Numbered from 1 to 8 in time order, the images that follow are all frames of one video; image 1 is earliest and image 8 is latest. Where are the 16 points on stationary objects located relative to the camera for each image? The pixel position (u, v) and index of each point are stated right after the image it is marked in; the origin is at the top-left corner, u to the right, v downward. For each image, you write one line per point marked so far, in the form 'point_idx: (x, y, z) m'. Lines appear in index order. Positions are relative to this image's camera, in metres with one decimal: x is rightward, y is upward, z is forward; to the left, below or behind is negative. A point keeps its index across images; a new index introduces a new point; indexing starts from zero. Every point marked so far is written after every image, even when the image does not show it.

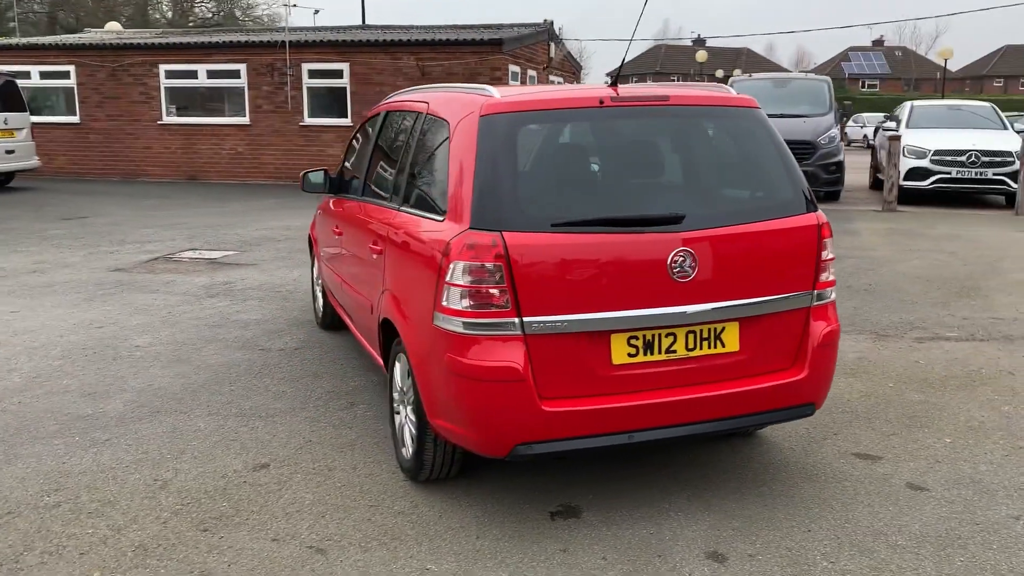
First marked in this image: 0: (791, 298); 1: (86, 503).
0: (+1.1, 0.0, +3.4) m
1: (-1.7, -0.9, +3.6) m
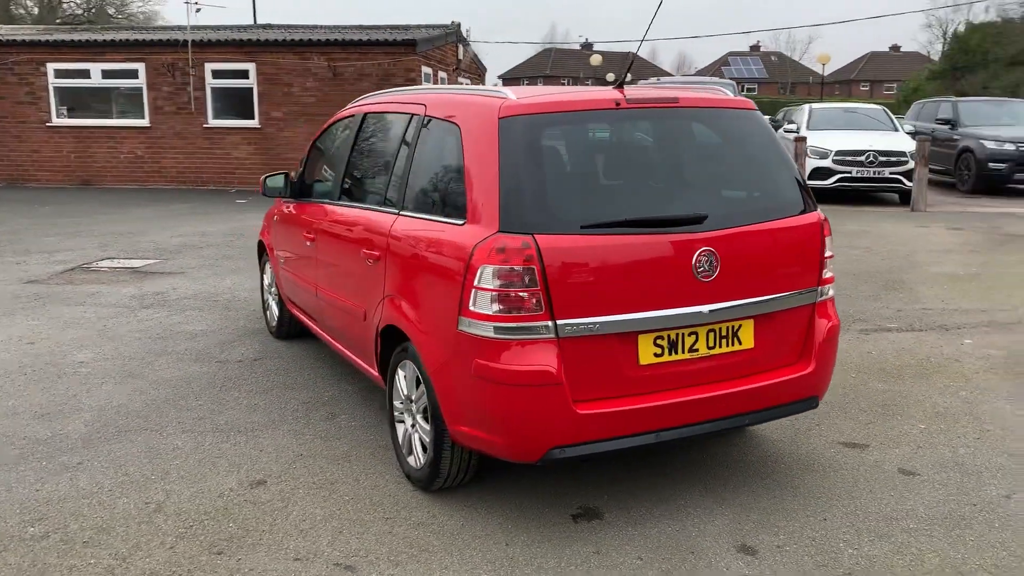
0: (+1.2, 0.0, +3.5) m
1: (-1.6, -0.9, +3.3) m
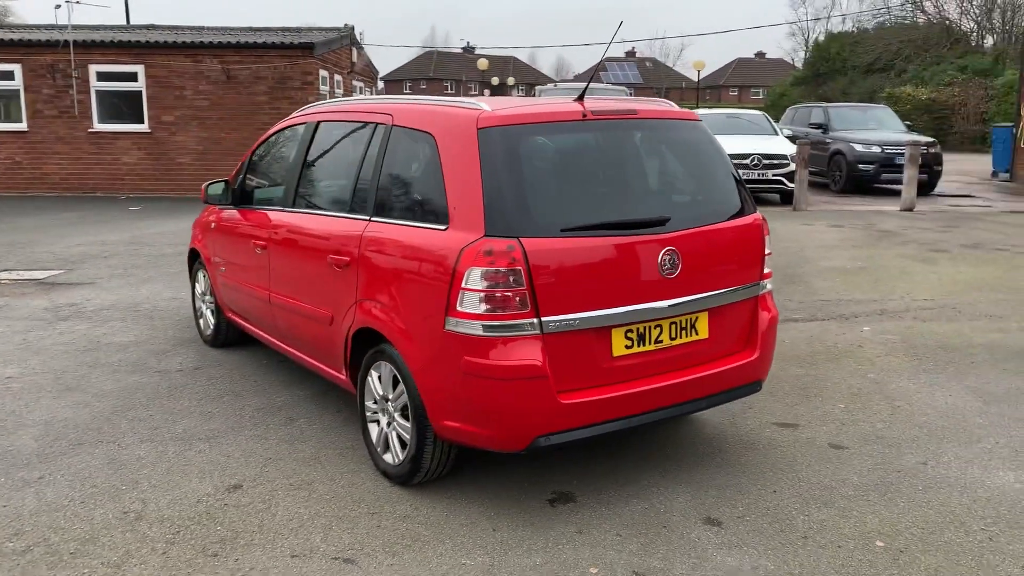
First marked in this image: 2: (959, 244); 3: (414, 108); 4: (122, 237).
0: (+1.0, 0.0, +3.9) m
1: (-1.7, -1.0, +3.3) m
2: (+5.4, +0.5, +10.6) m
3: (-0.4, +0.8, +3.9) m
4: (-5.0, +0.7, +11.2) m
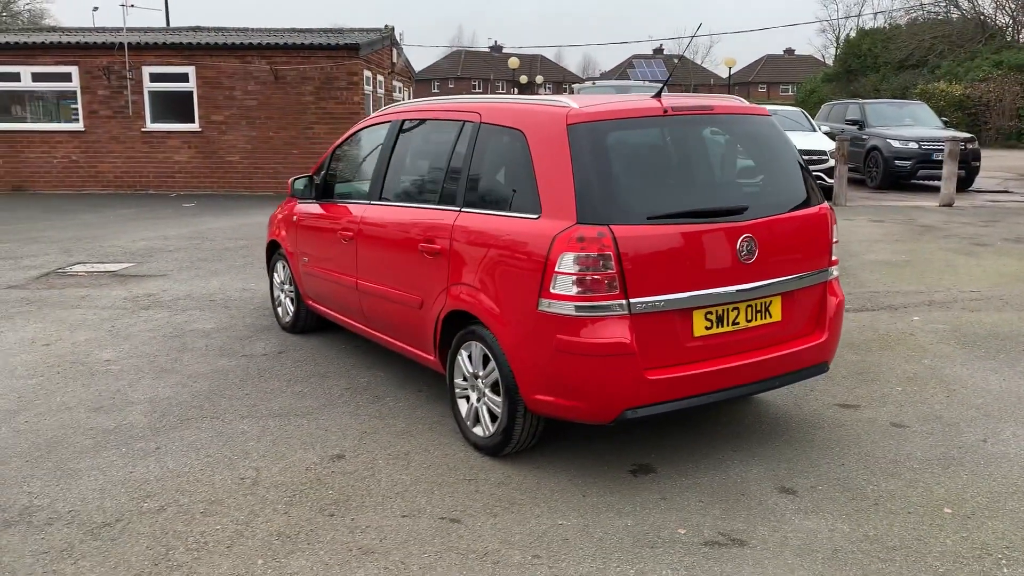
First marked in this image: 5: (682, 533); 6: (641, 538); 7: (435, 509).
0: (+1.4, +0.1, +4.1) m
1: (-1.3, -0.9, +3.7) m
2: (+6.0, +0.6, +10.7) m
3: (0.0, +0.9, +4.2) m
4: (-4.4, +0.7, +11.6) m
5: (+0.7, -0.9, +3.4) m
6: (+0.5, -0.9, +3.3) m
7: (-0.3, -0.9, +3.6) m
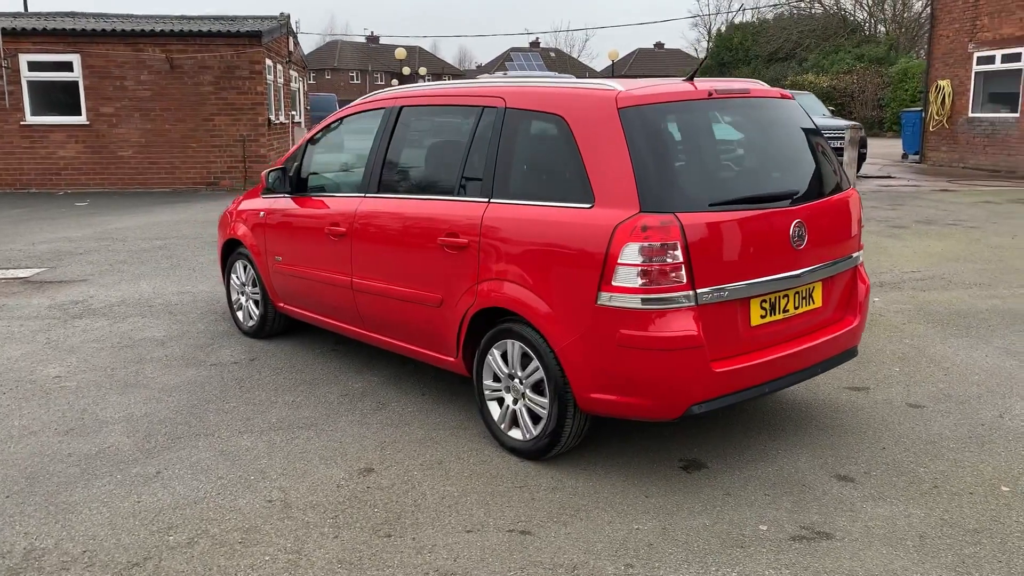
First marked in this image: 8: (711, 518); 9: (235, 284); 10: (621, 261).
0: (+1.6, +0.1, +4.1) m
1: (-1.1, -0.9, +3.3) m
2: (+5.1, +0.9, +11.3) m
3: (+0.1, +0.9, +3.9) m
4: (-5.2, +0.7, +10.8) m
5: (+0.9, -0.9, +3.3) m
6: (+0.8, -0.9, +3.2) m
7: (-0.1, -0.9, +3.4) m
8: (+0.8, -0.9, +3.4) m
9: (-1.9, 0.0, +6.0) m
10: (+0.4, +0.1, +3.4) m
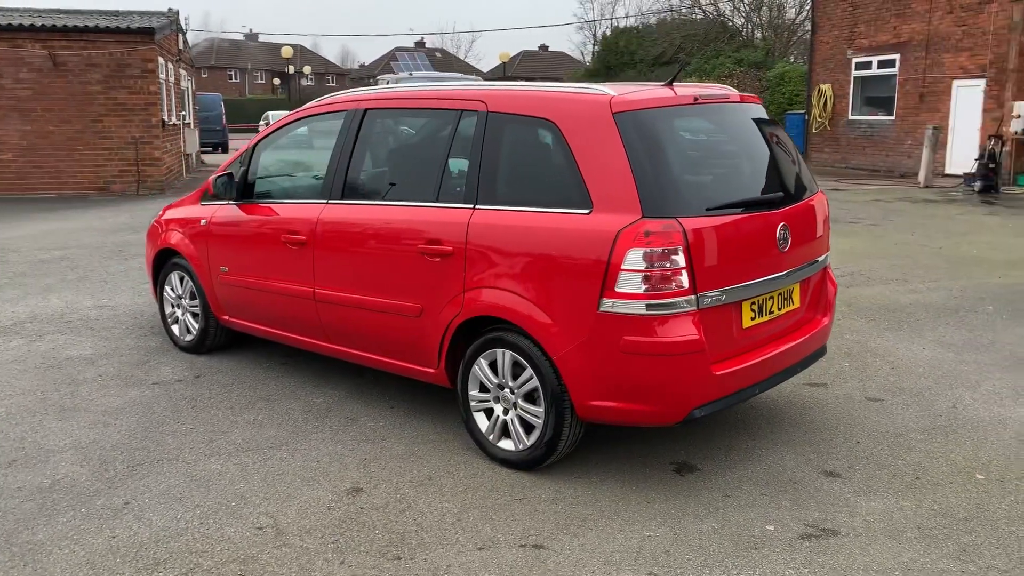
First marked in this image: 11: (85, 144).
0: (+1.5, +0.1, +4.2) m
1: (-1.0, -1.0, +3.1) m
2: (+4.1, +0.9, +11.8) m
3: (0.0, +0.9, +3.9) m
4: (-6.1, +0.5, +9.9) m
5: (+1.0, -0.9, +3.3) m
6: (+0.8, -0.9, +3.2) m
7: (0.0, -0.9, +3.3) m
8: (+0.8, -0.9, +3.4) m
9: (-2.2, -0.1, +5.7) m
10: (+0.4, +0.1, +3.3) m
11: (-7.1, +2.4, +14.6) m
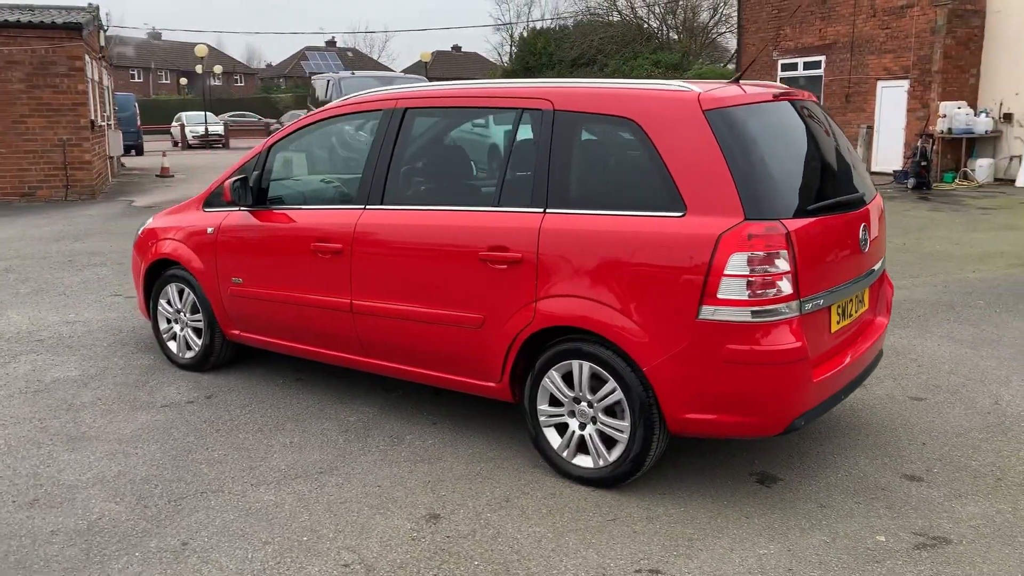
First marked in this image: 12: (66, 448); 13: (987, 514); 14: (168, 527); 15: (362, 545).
0: (+1.7, +0.1, +4.2) m
1: (-0.6, -1.0, +2.8) m
2: (+3.6, +1.0, +12.0) m
3: (+0.3, +0.8, +3.7) m
4: (-6.4, +0.3, +9.1) m
5: (+1.3, -0.9, +3.2) m
6: (+1.2, -0.9, +3.1) m
7: (+0.4, -1.0, +3.1) m
8: (+1.2, -0.9, +3.3) m
9: (-2.1, -0.1, +5.3) m
10: (+0.8, +0.1, +3.2) m
11: (-7.8, +2.2, +13.7) m
12: (-2.1, -0.7, +4.1) m
13: (+1.8, -0.9, +3.4) m
14: (-1.3, -0.9, +3.3) m
15: (-0.6, -0.9, +3.2) m
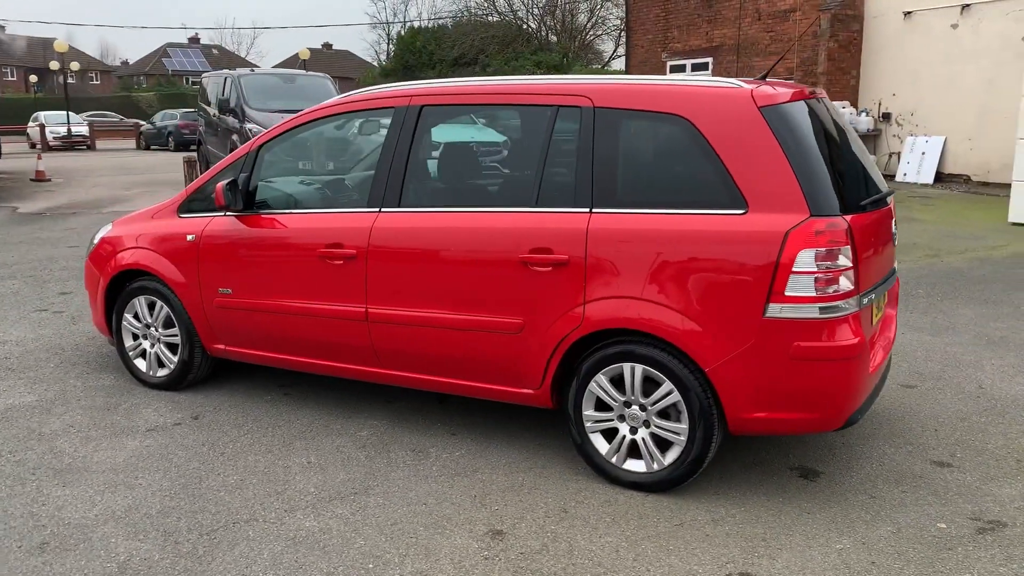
0: (+1.8, +0.2, +4.3) m
1: (-0.3, -1.1, +2.6) m
2: (+2.5, +1.0, +12.3) m
3: (+0.4, +0.8, +3.6) m
4: (-6.9, +0.1, +8.1) m
5: (+1.6, -0.9, +3.3) m
6: (+1.5, -0.9, +3.2) m
7: (+0.7, -1.0, +3.0) m
8: (+1.4, -0.9, +3.3) m
9: (-2.1, -0.2, +4.8) m
10: (+1.0, +0.1, +3.2) m
11: (-9.0, +1.9, +12.4) m
12: (-1.9, -0.8, +3.7) m
13: (+2.1, -0.8, +3.5) m
14: (-1.0, -1.0, +3.0) m
15: (-0.3, -1.0, +3.0) m
